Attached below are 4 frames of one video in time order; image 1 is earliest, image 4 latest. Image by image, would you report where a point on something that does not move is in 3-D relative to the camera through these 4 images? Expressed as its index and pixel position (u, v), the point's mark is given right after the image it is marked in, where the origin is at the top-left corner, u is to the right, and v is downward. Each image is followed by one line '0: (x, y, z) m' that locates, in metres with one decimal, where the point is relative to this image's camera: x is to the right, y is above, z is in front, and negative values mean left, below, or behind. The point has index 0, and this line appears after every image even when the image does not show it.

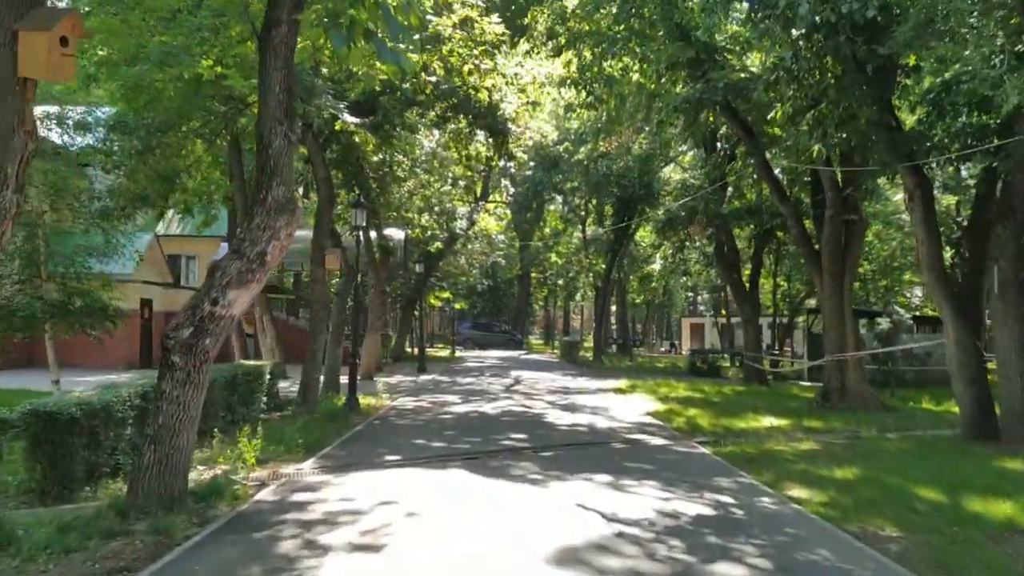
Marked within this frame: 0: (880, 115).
0: (+6.3, +3.0, +15.5) m
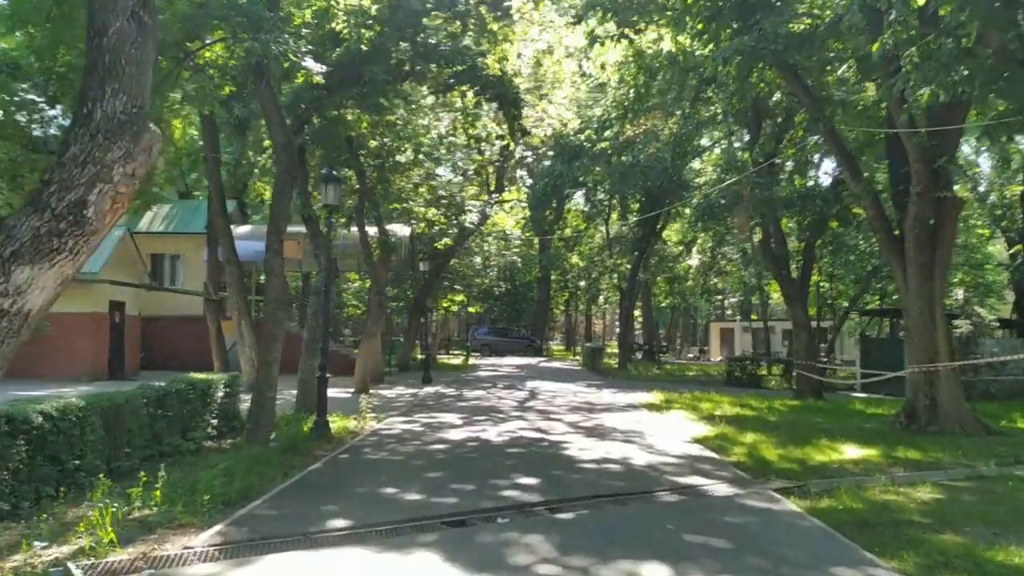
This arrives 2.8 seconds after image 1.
0: (+6.4, +3.1, +11.6) m
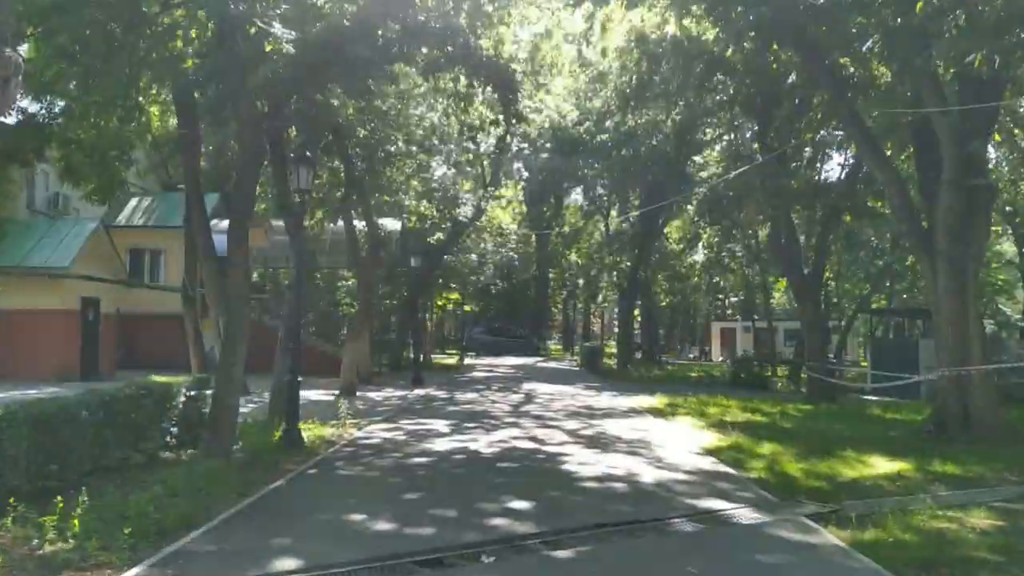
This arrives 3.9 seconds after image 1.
0: (+6.3, +3.2, +10.1) m
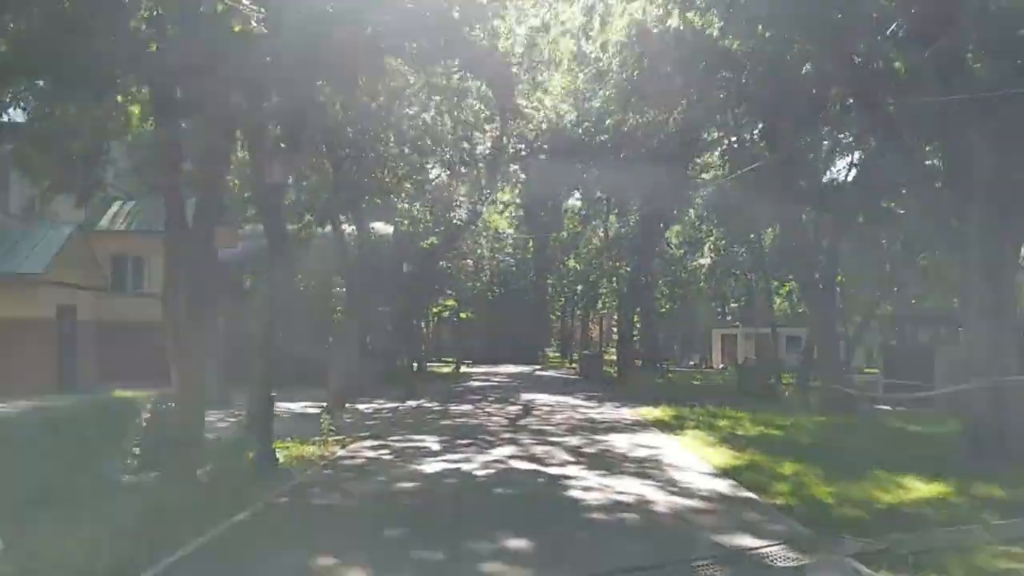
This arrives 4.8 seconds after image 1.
0: (+6.2, +3.1, +9.0) m
